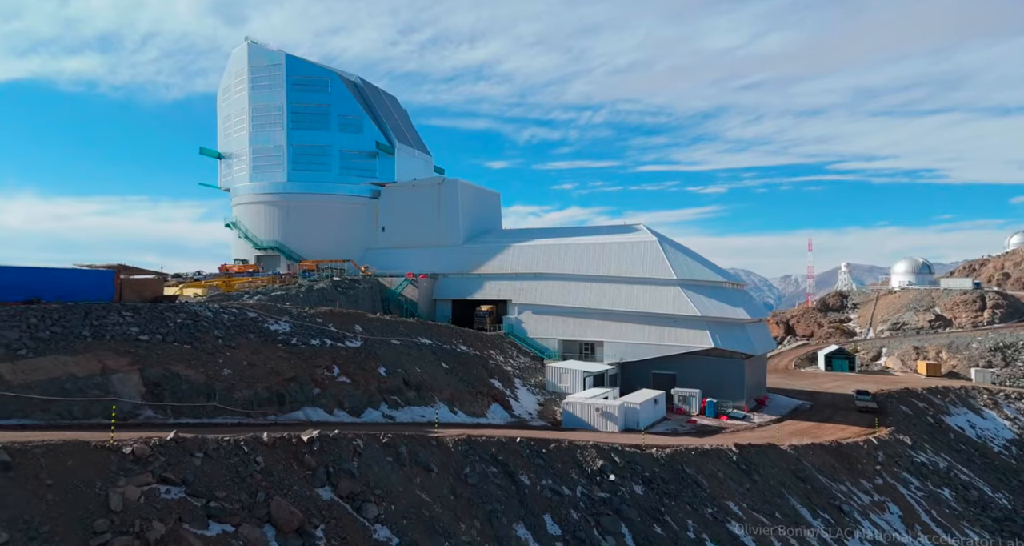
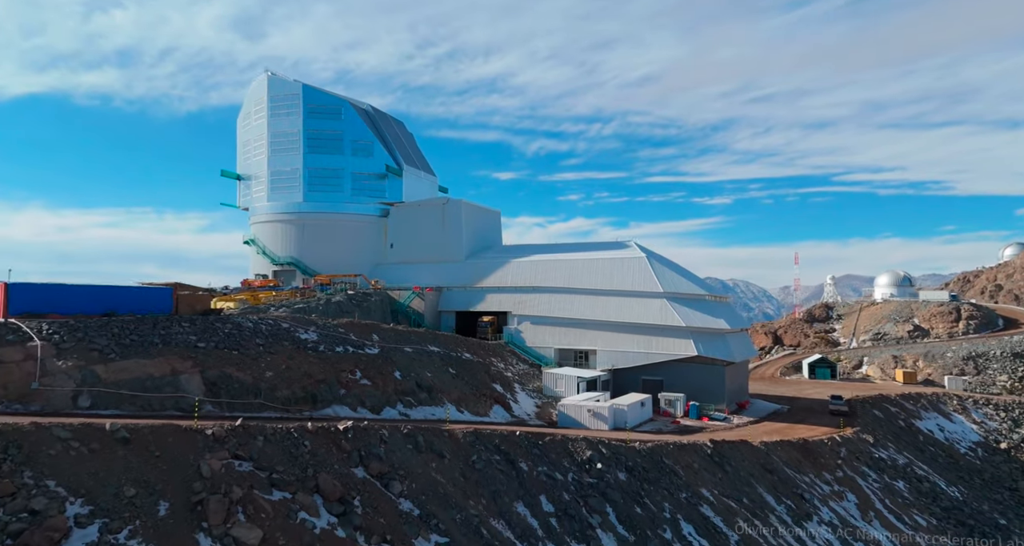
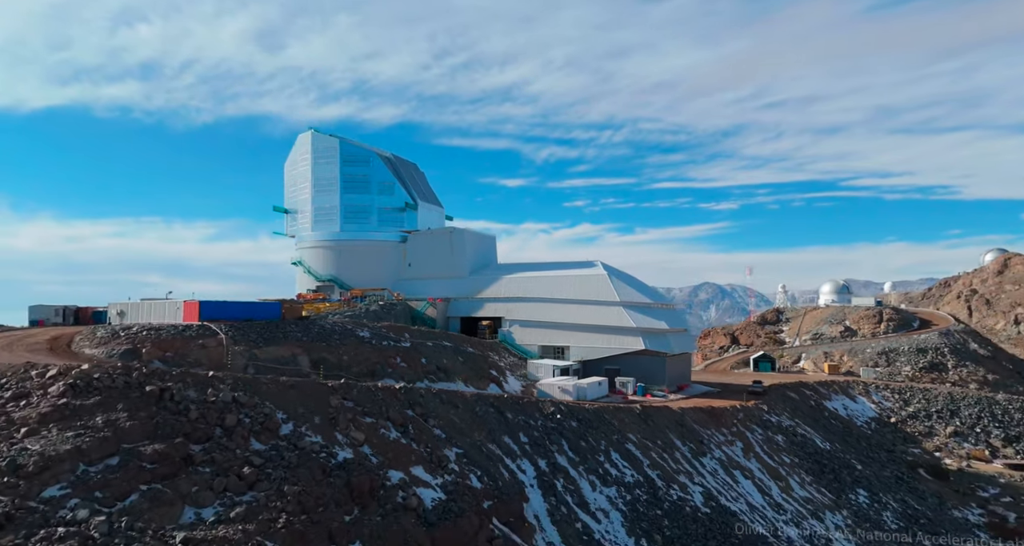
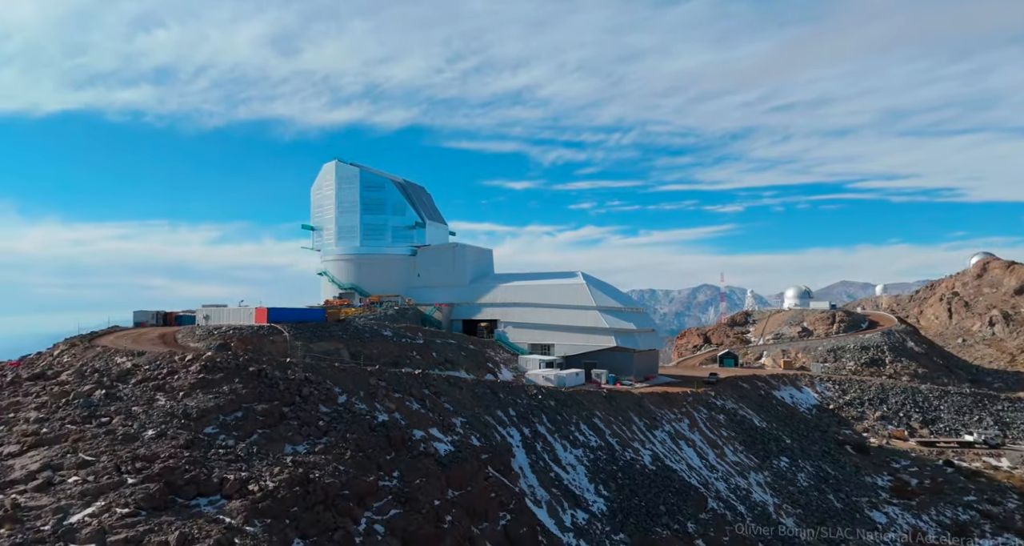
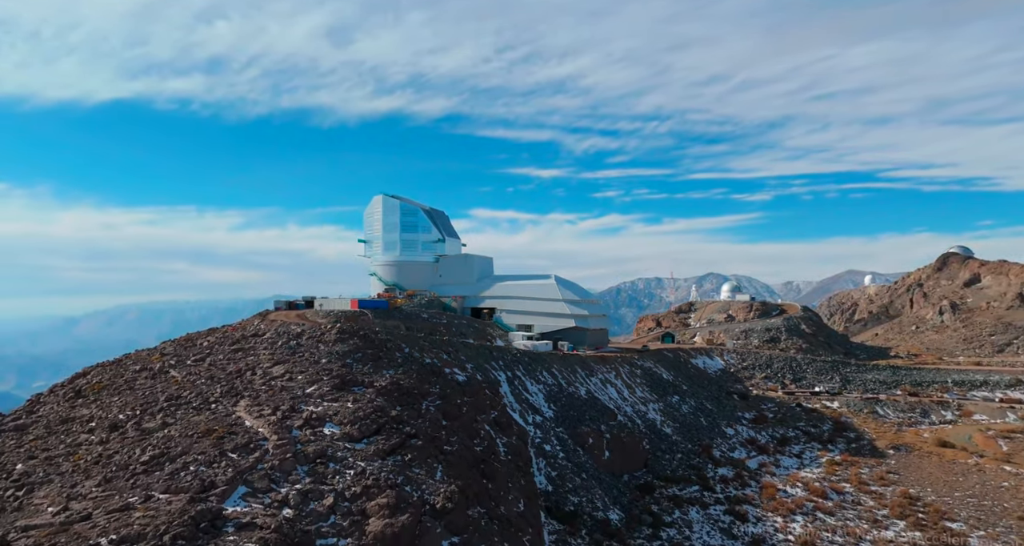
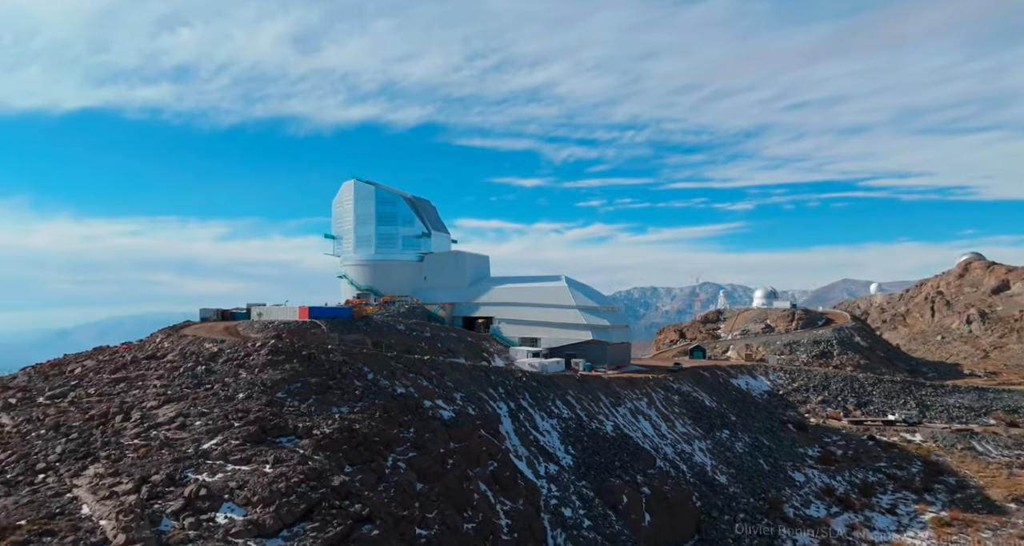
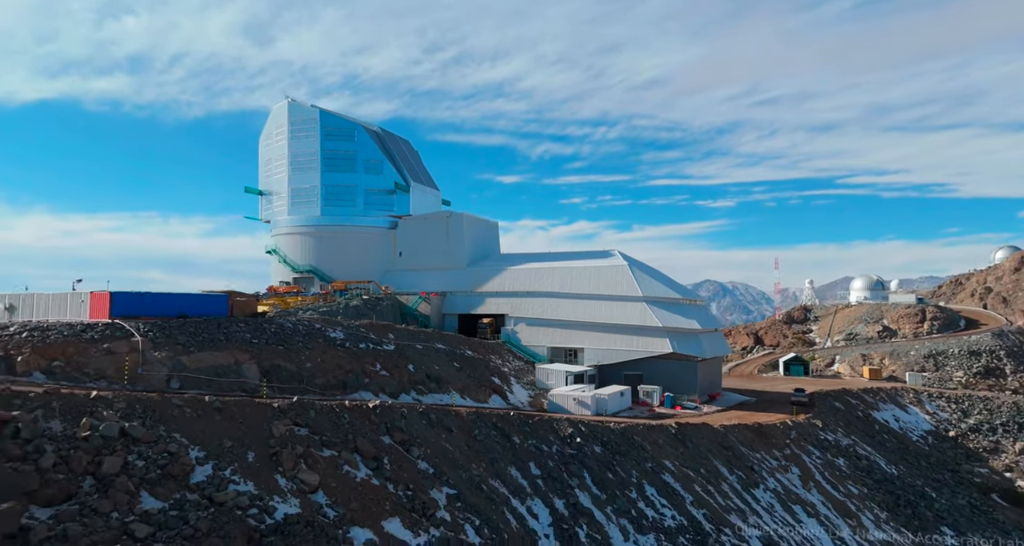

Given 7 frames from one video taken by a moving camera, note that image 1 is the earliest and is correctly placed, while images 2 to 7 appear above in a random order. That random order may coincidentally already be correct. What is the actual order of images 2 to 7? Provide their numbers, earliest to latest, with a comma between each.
2, 7, 3, 4, 6, 5
